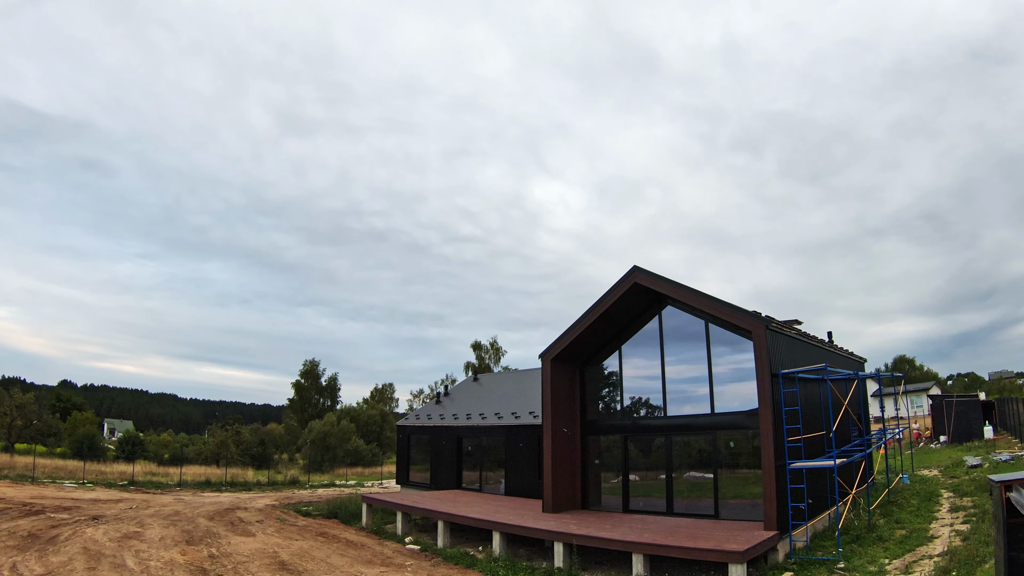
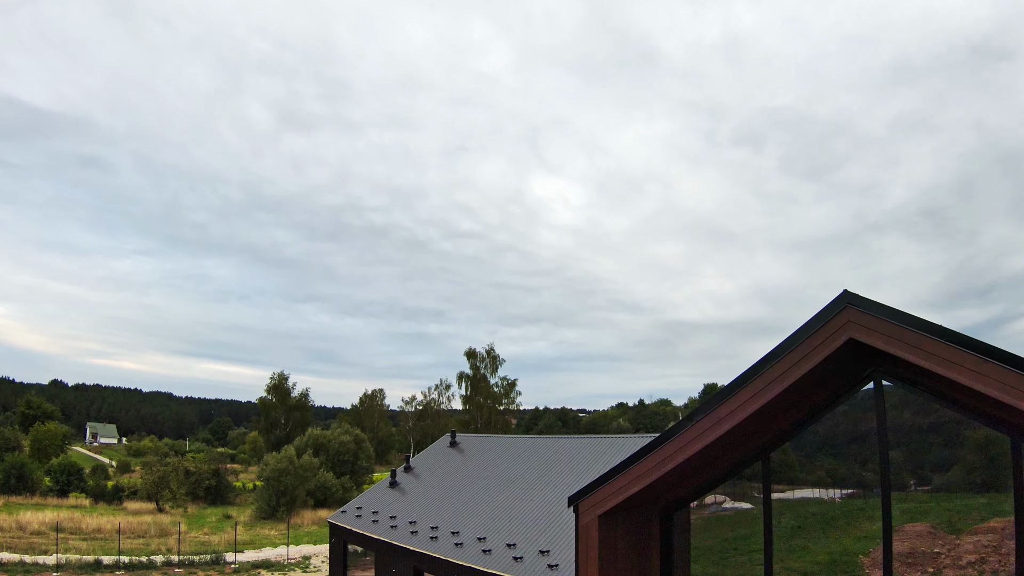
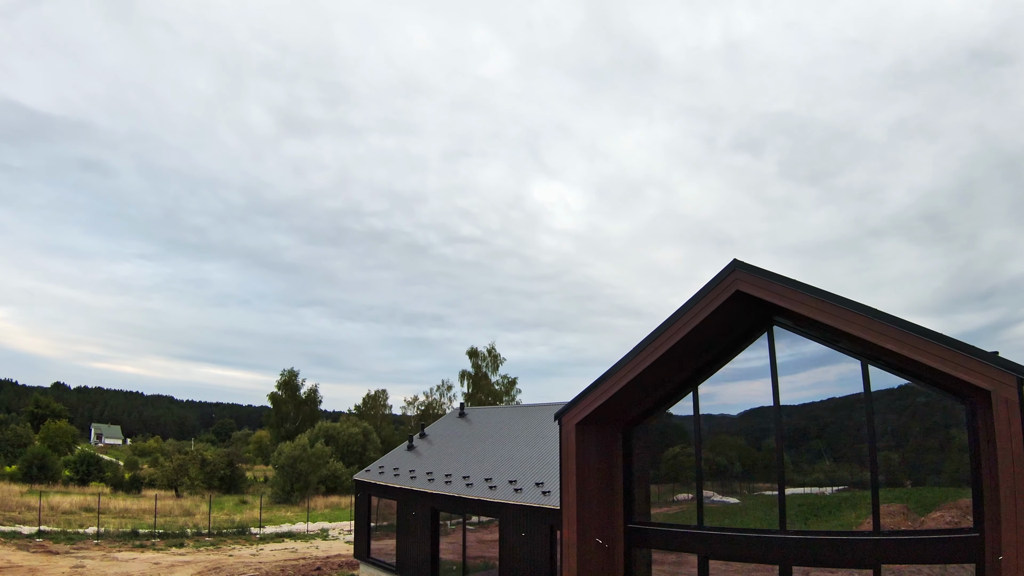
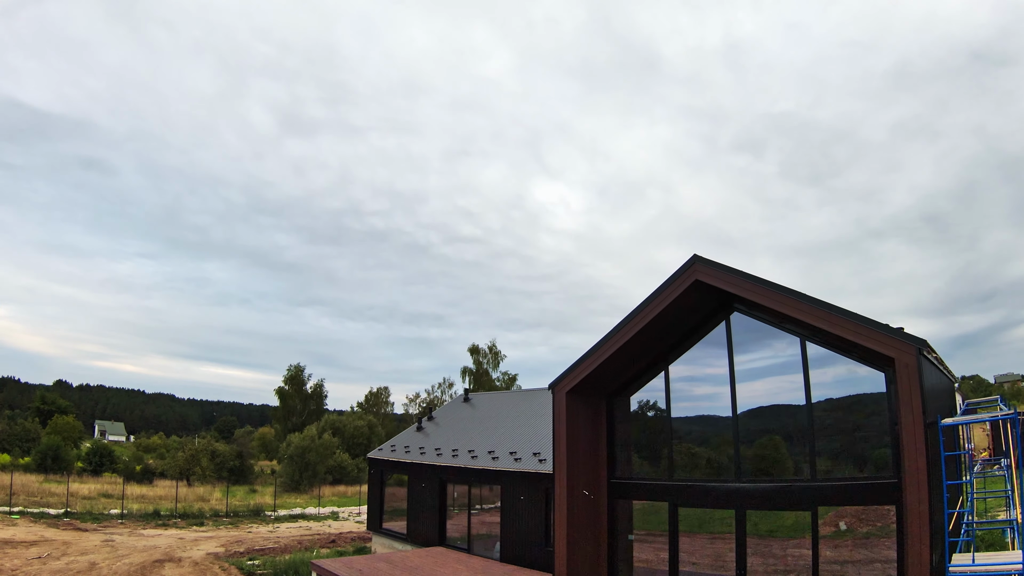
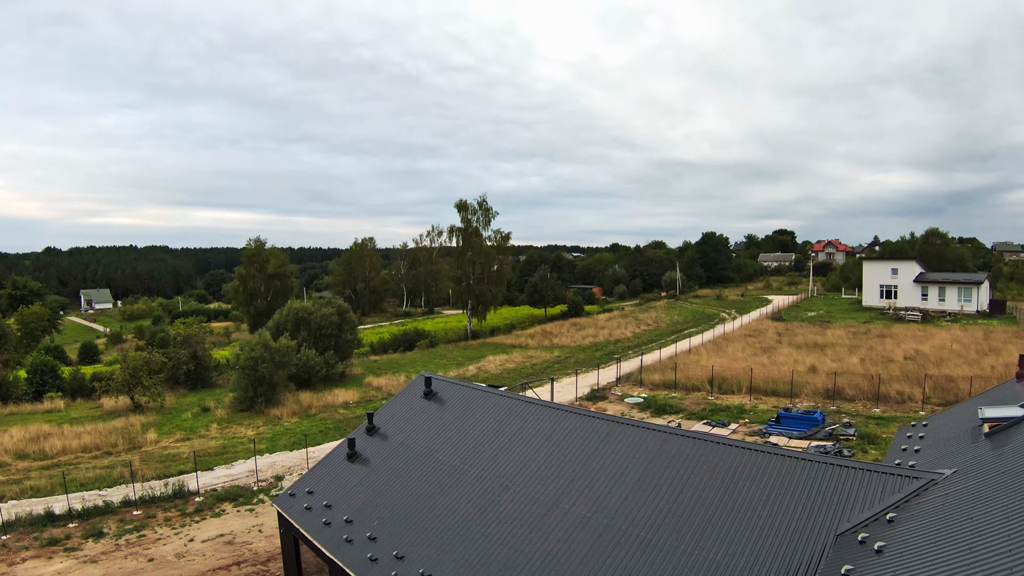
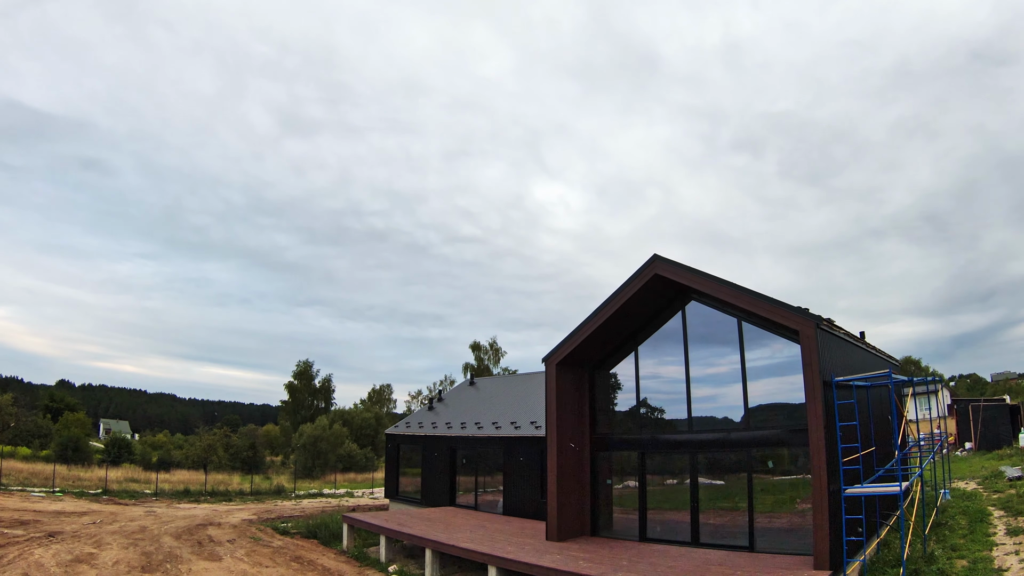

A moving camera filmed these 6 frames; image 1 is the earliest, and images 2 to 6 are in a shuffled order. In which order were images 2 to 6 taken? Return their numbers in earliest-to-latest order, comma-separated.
6, 4, 3, 2, 5
